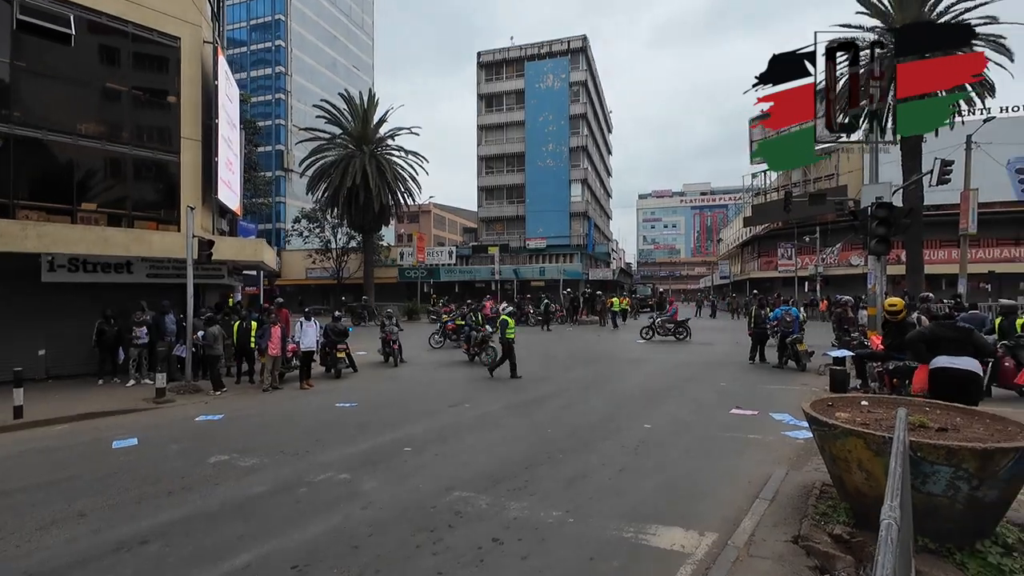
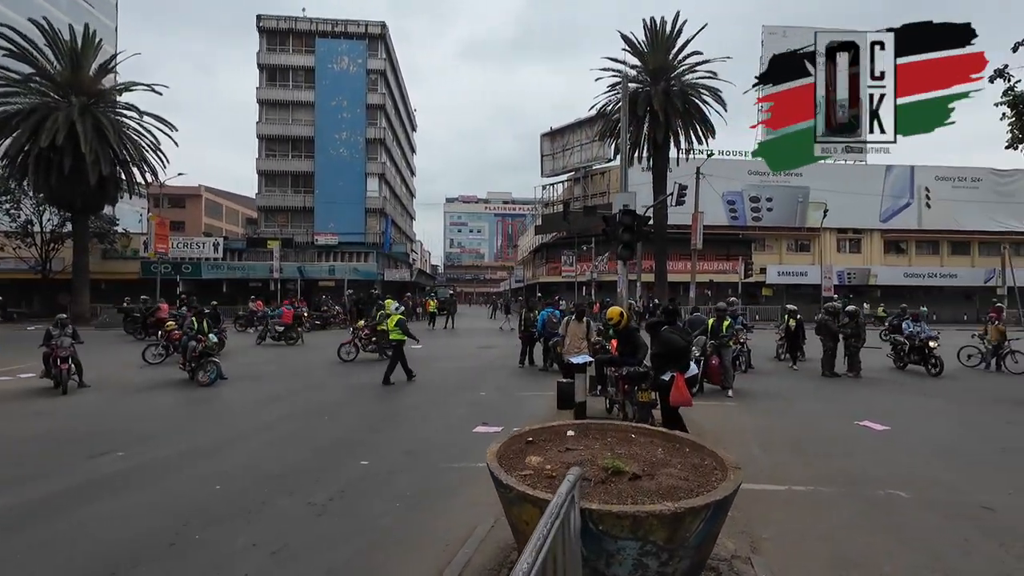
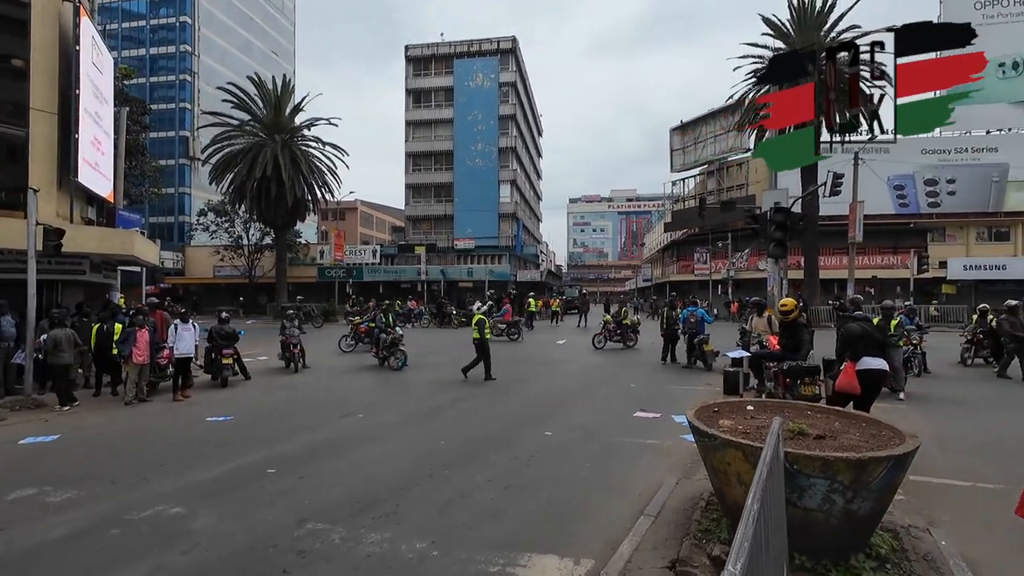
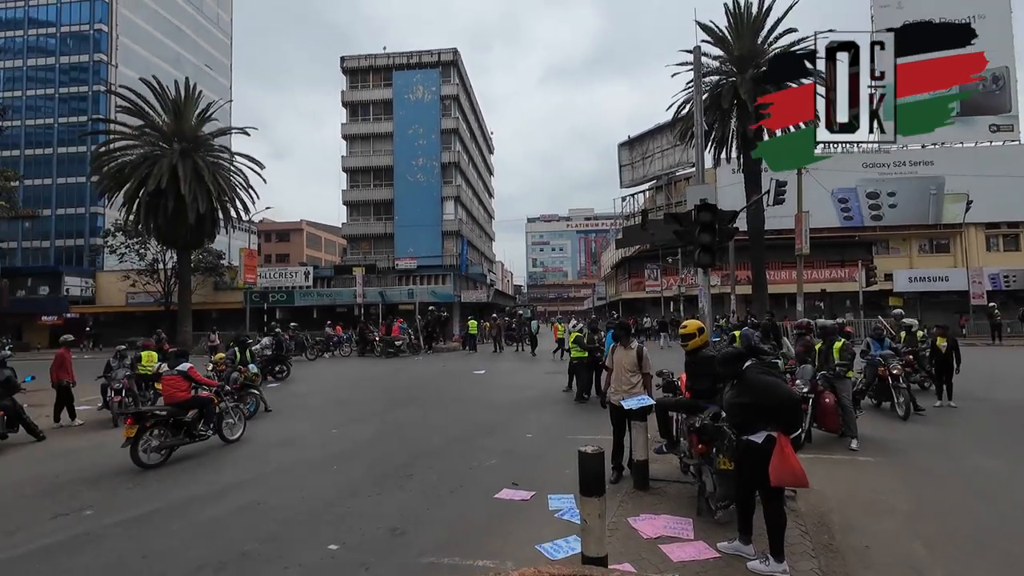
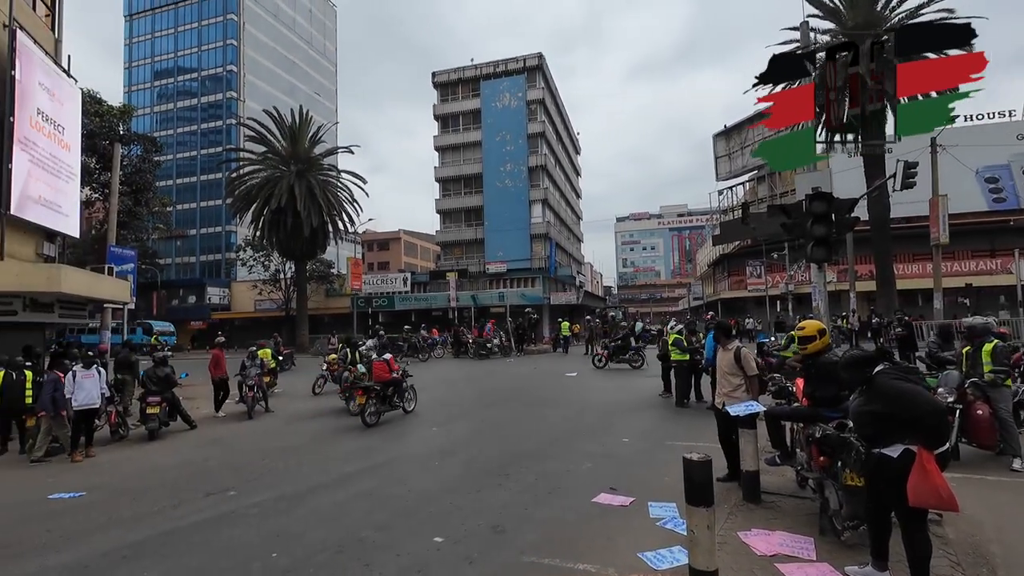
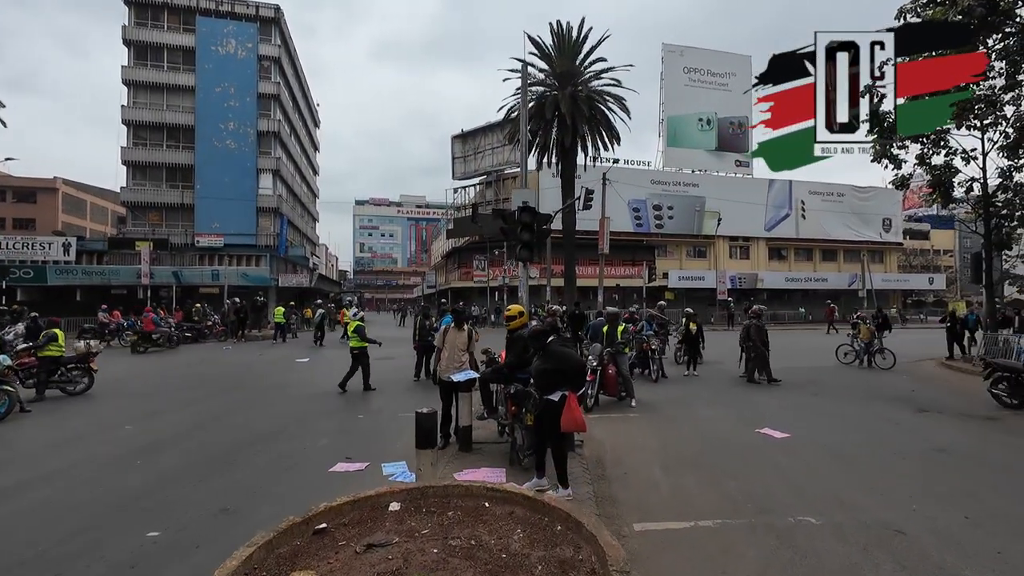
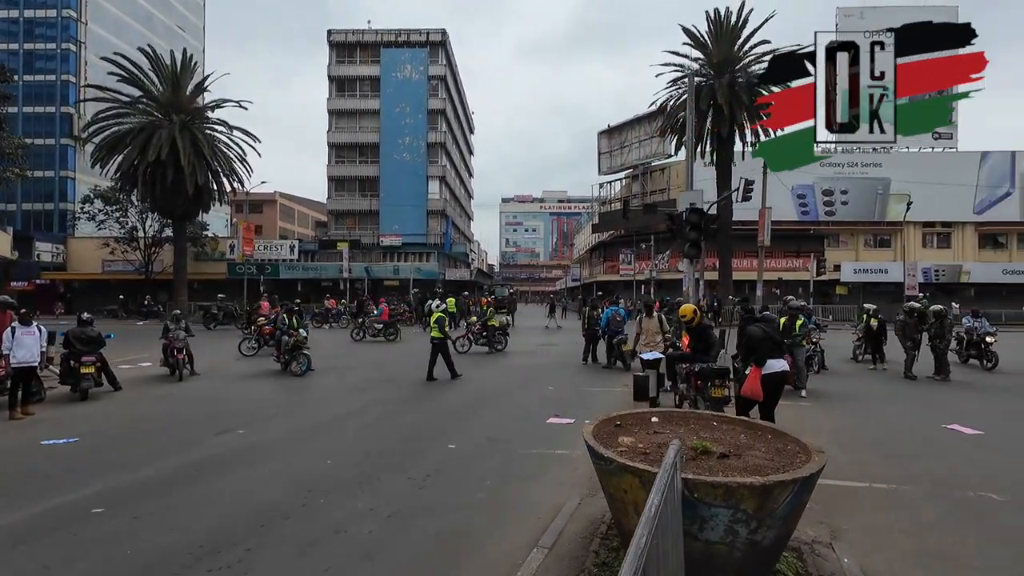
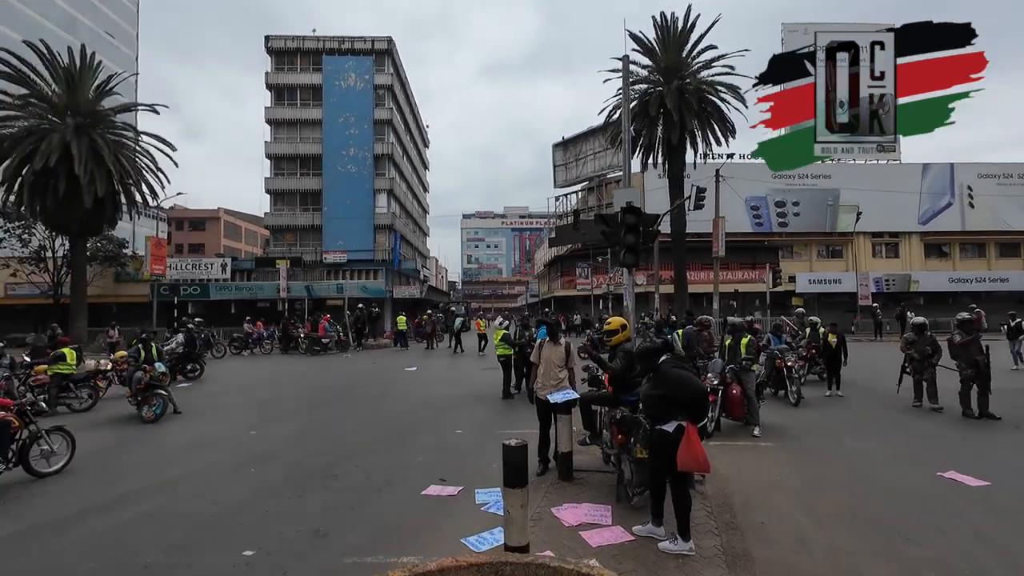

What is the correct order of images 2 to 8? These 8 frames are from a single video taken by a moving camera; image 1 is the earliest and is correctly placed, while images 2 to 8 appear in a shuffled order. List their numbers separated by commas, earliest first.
3, 7, 2, 6, 8, 4, 5
